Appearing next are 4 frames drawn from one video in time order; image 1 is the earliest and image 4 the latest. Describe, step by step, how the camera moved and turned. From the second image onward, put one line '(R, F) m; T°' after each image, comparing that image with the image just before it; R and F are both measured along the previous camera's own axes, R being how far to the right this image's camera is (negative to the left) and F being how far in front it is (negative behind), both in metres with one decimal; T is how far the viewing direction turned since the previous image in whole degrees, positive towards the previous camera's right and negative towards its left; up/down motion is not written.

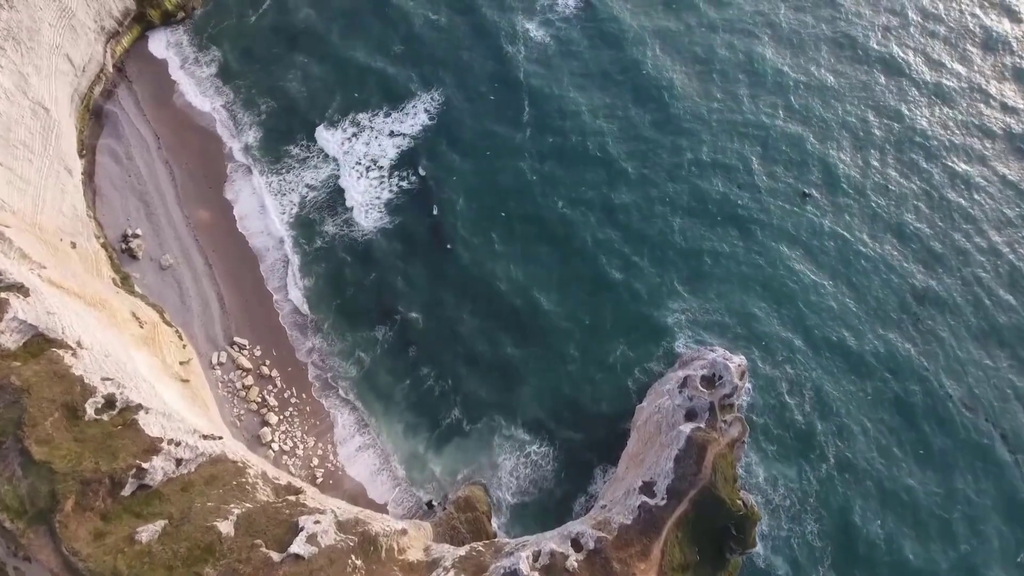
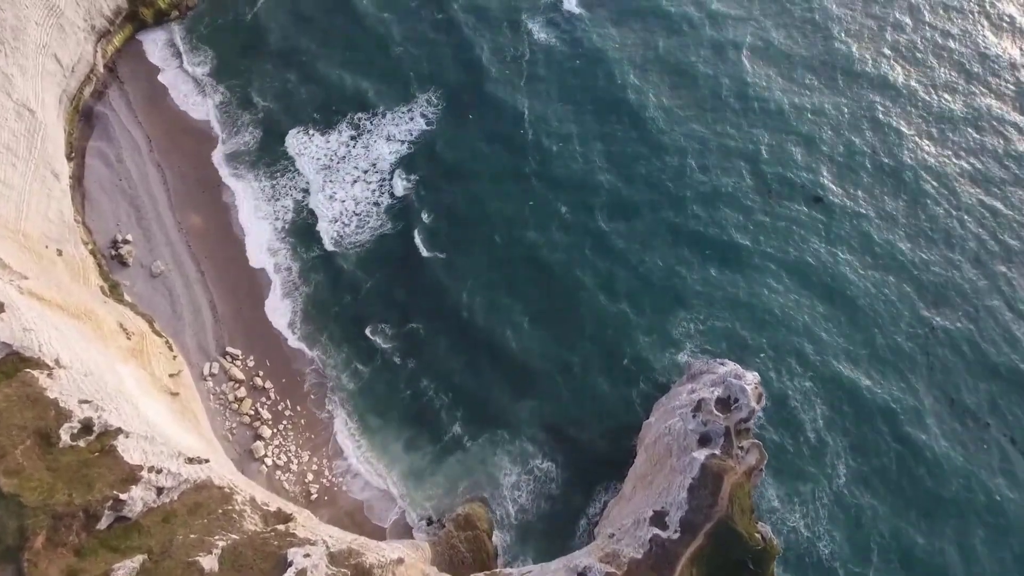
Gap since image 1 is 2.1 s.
(-0.1, +1.3) m; 0°
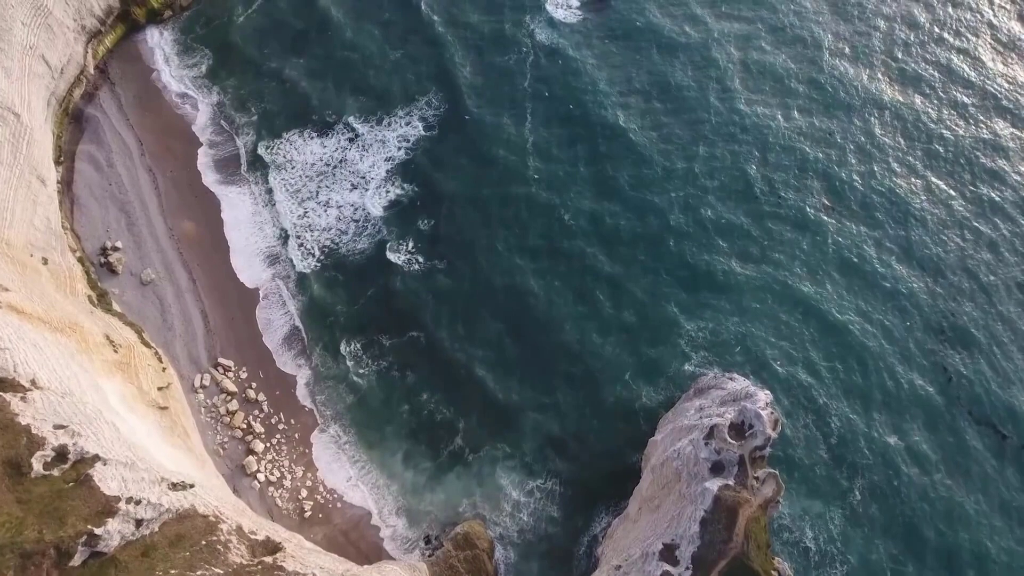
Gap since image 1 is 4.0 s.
(0.0, +1.2) m; 0°
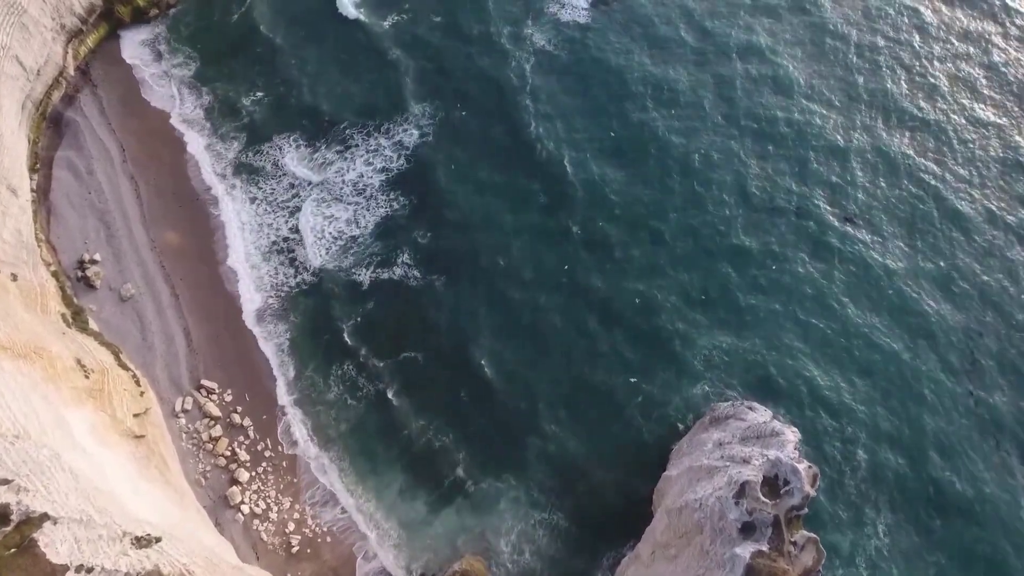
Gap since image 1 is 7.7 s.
(-0.1, +2.3) m; 0°
